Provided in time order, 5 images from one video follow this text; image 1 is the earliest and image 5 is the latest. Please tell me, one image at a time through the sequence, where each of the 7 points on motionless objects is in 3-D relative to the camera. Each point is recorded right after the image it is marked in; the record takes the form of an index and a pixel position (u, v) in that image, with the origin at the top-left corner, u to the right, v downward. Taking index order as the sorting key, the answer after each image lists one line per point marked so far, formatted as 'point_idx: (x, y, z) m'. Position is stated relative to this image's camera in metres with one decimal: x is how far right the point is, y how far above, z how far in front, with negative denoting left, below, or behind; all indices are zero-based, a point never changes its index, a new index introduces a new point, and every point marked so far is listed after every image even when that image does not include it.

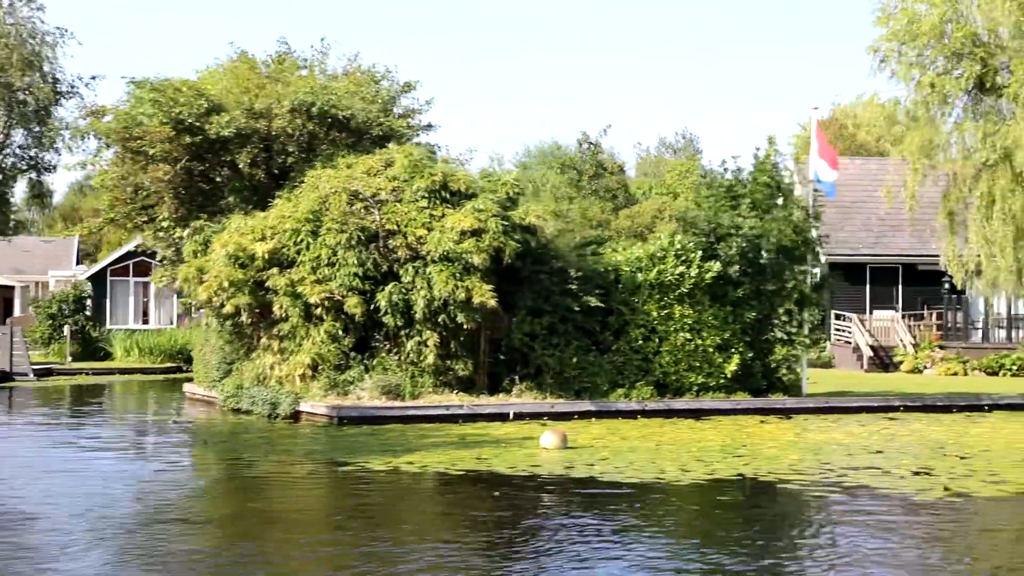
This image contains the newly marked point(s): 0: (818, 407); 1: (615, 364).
0: (+4.5, -1.8, +17.4) m
1: (+1.5, -1.1, +17.2) m
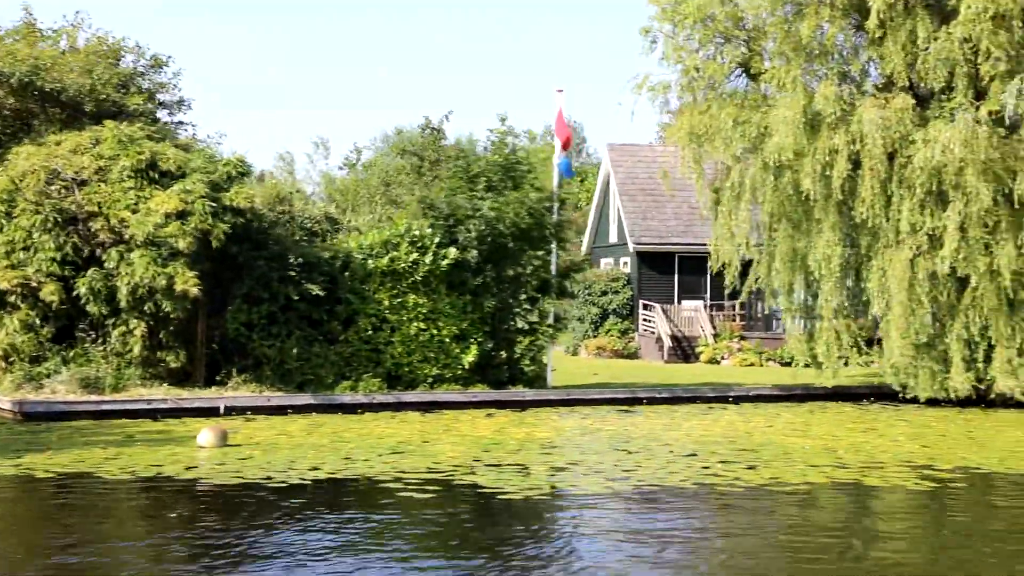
0: (+0.6, -1.6, +16.9) m
1: (-2.4, -0.9, +16.4) m
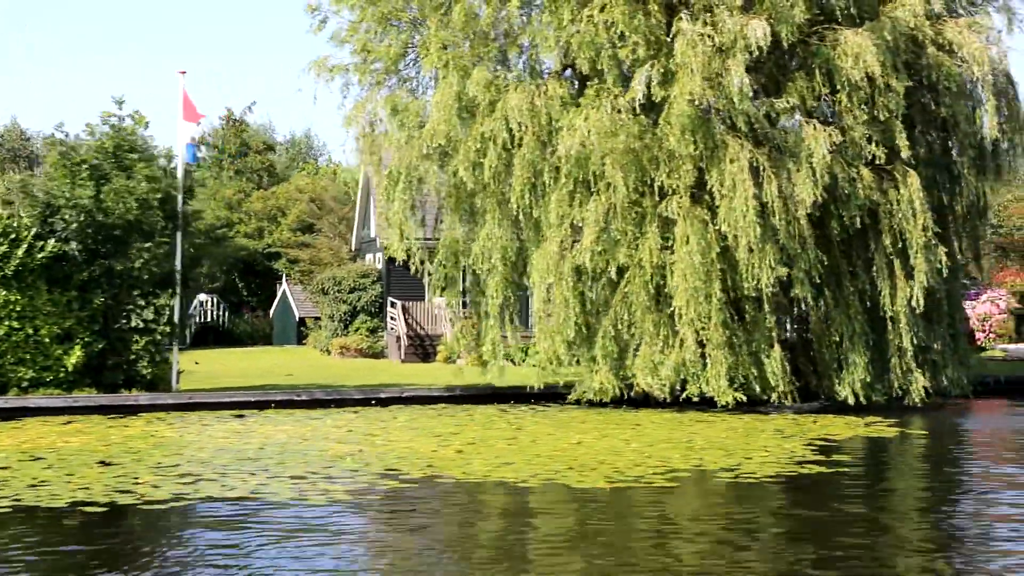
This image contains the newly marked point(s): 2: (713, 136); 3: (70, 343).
0: (-4.6, -1.5, +15.6) m
1: (-7.5, -0.9, +14.8) m
2: (+2.8, +2.1, +16.2) m
3: (-5.9, -0.7, +15.7) m
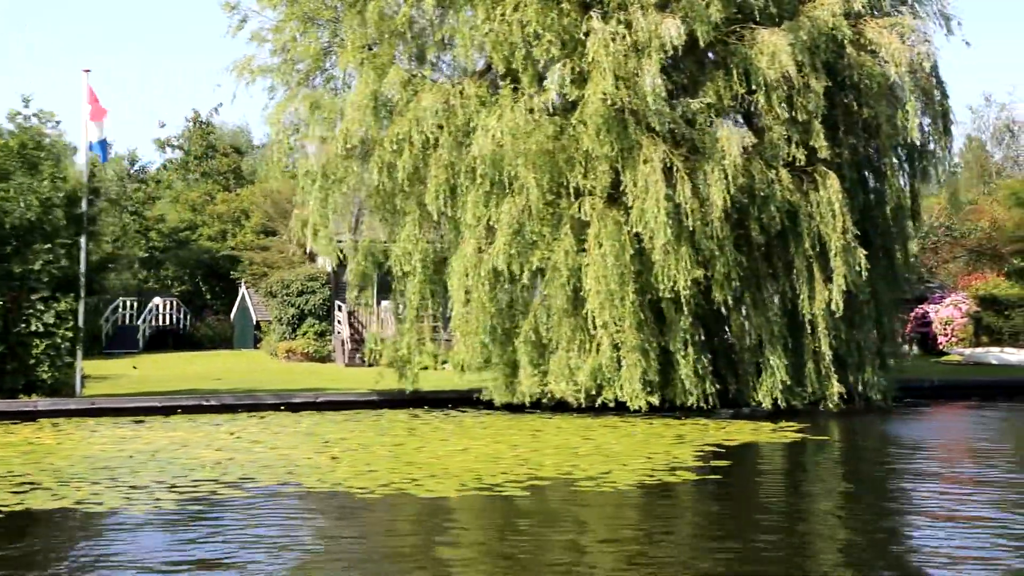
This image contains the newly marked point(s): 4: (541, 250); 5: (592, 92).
0: (-5.8, -1.6, +15.3) m
1: (-8.7, -0.9, +14.4) m
2: (+1.6, +2.1, +15.9) m
3: (-7.1, -0.8, +15.3) m
4: (+0.4, +0.5, +16.3) m
5: (+1.1, +2.6, +15.7) m
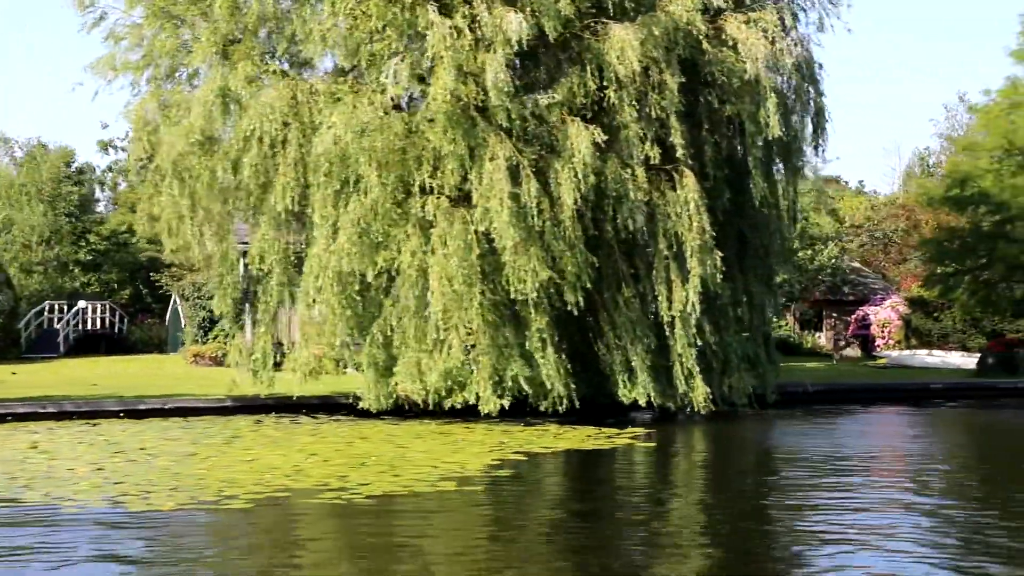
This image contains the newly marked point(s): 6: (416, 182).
0: (-7.8, -1.6, +14.7) m
1: (-10.7, -0.9, +13.9) m
2: (-0.5, +2.0, +15.4) m
3: (-9.1, -0.8, +14.7) m
4: (-1.7, +0.5, +15.8) m
5: (-1.0, +2.6, +15.2) m
6: (-1.3, +1.4, +15.8) m
